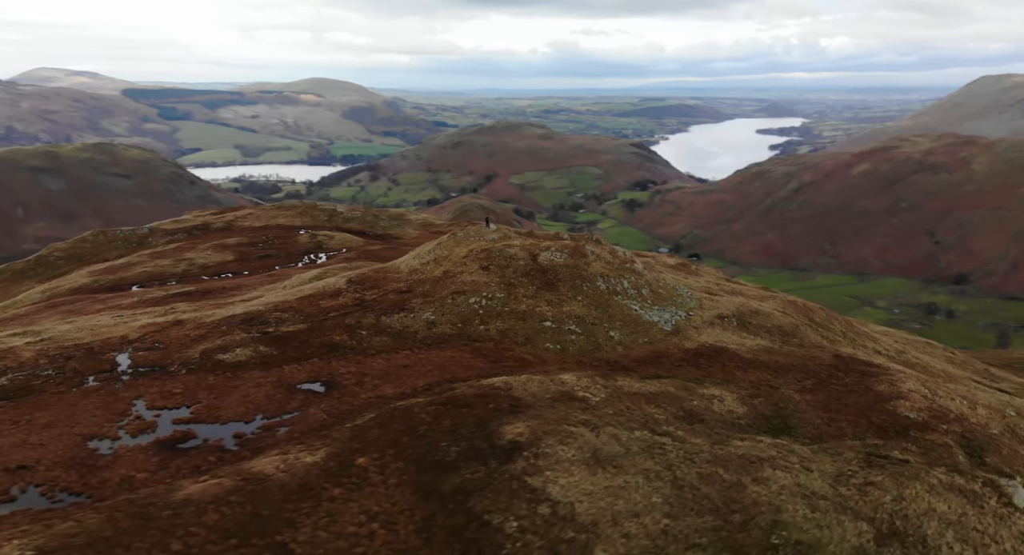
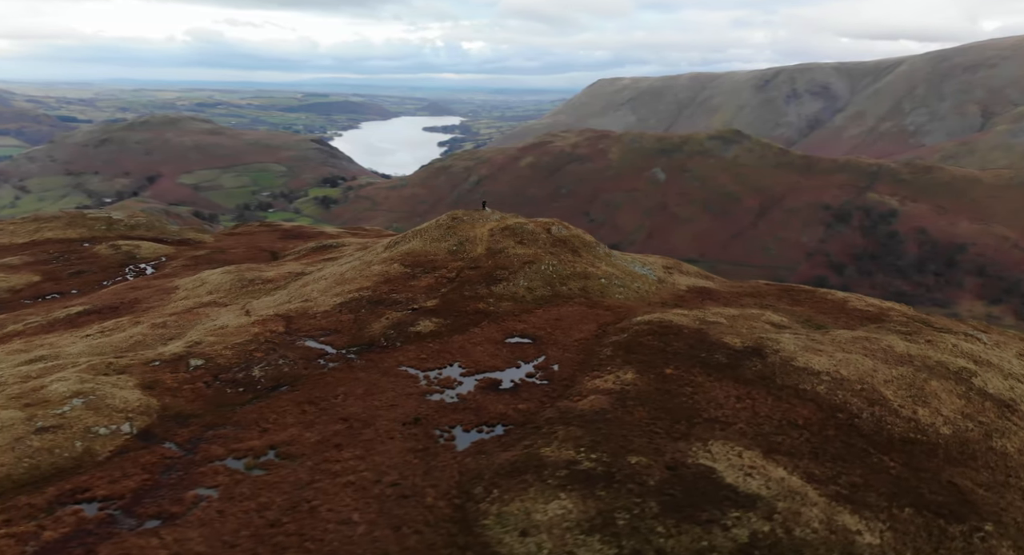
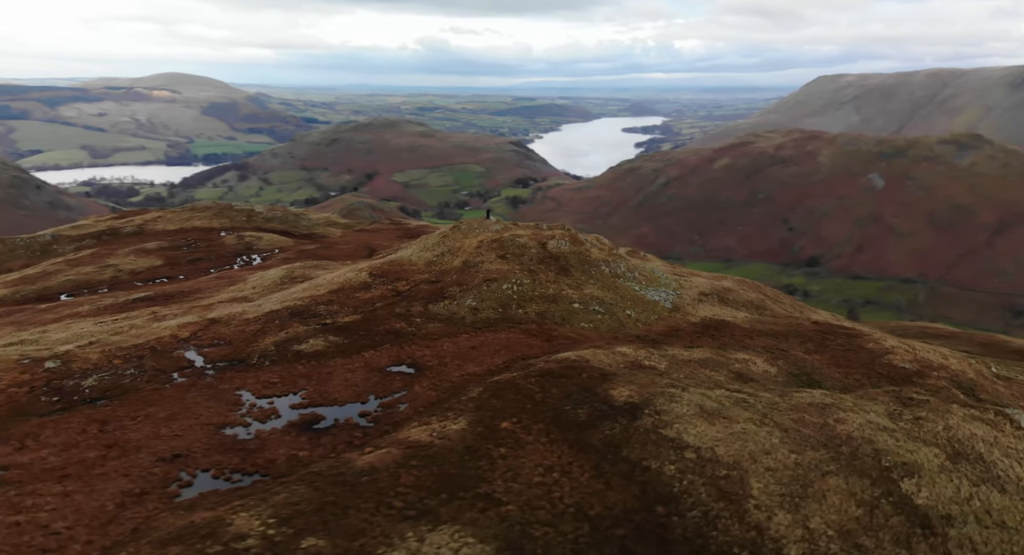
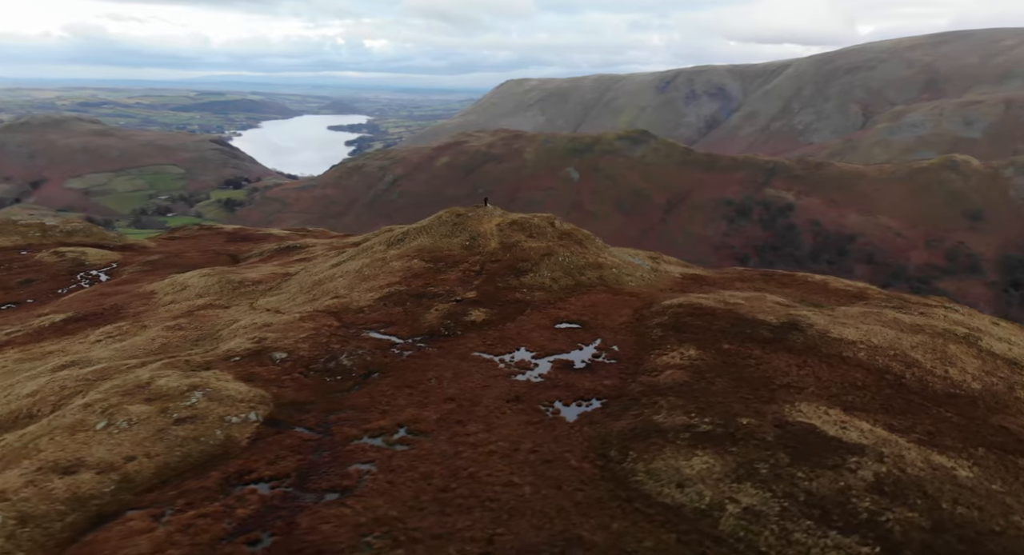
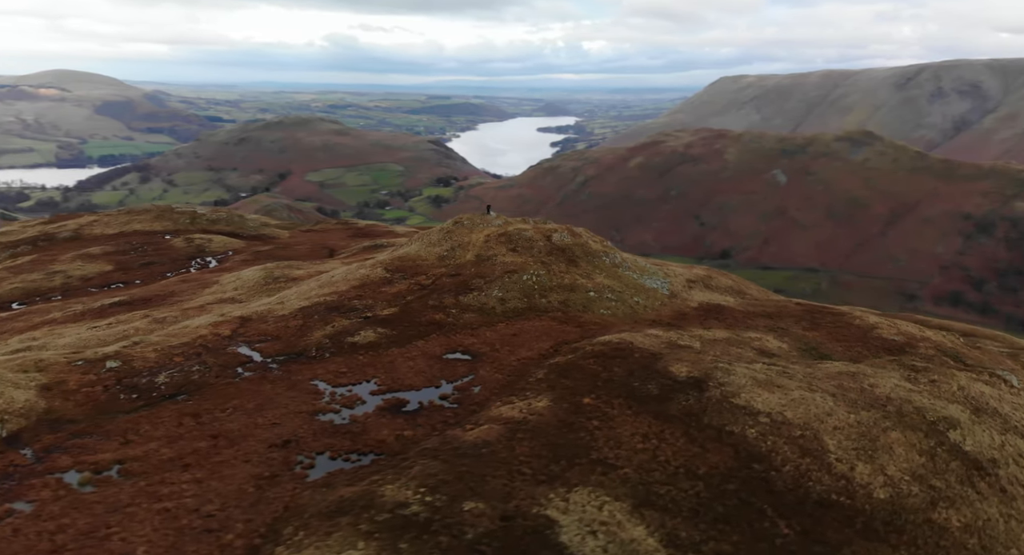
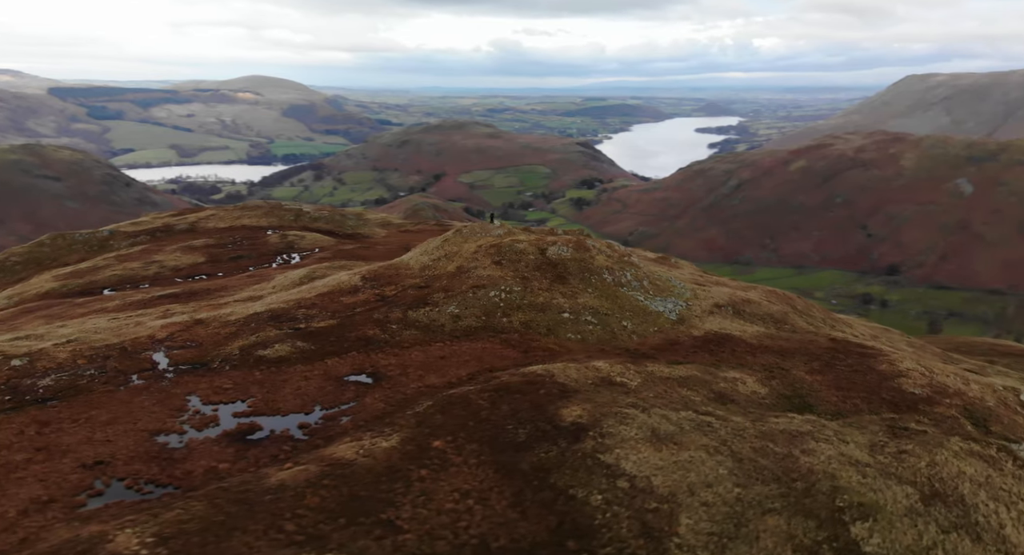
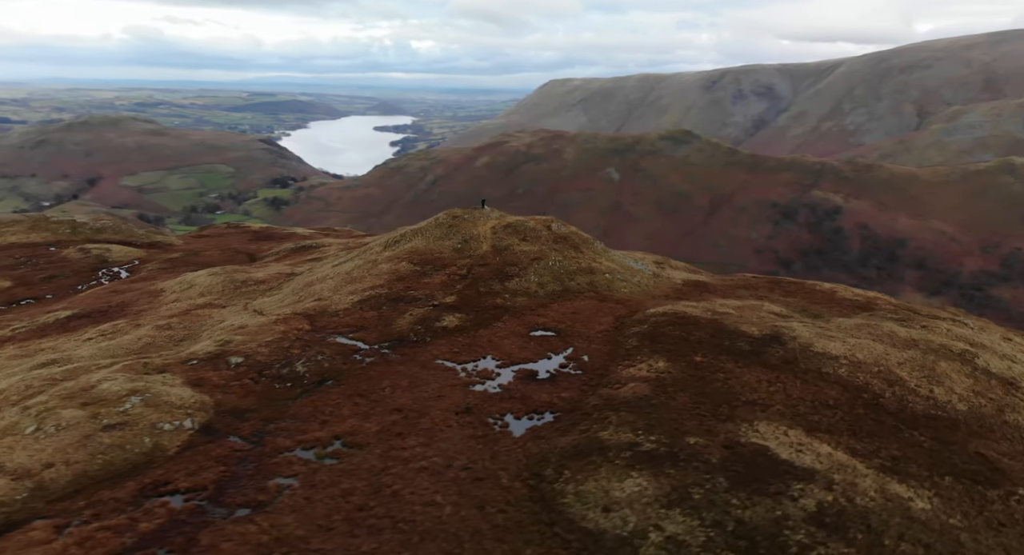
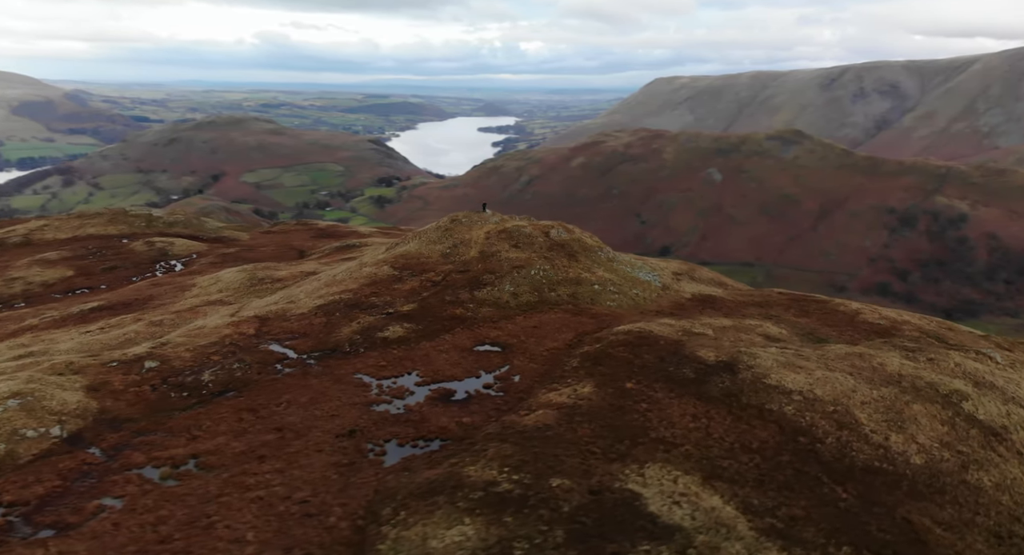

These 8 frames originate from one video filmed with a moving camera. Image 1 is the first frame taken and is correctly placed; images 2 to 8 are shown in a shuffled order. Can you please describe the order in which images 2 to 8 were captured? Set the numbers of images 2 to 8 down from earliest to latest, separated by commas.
6, 3, 5, 8, 2, 7, 4
